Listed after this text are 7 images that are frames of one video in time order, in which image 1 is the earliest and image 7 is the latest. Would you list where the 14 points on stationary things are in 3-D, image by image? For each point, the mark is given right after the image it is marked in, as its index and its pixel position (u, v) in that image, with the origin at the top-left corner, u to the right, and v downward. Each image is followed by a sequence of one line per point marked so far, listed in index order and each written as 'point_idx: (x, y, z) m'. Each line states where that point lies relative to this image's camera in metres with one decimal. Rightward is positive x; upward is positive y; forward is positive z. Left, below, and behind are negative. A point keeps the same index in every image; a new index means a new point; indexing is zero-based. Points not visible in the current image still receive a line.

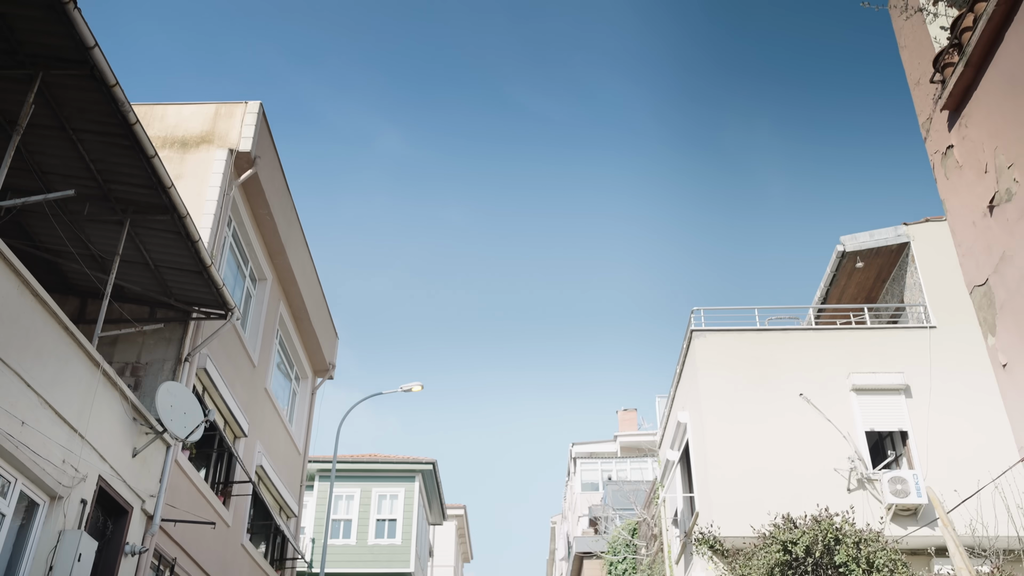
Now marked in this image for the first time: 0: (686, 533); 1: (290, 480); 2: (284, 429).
0: (+2.8, -3.9, +15.8) m
1: (-4.1, -3.5, +18.2) m
2: (-4.1, -2.5, +17.7) m
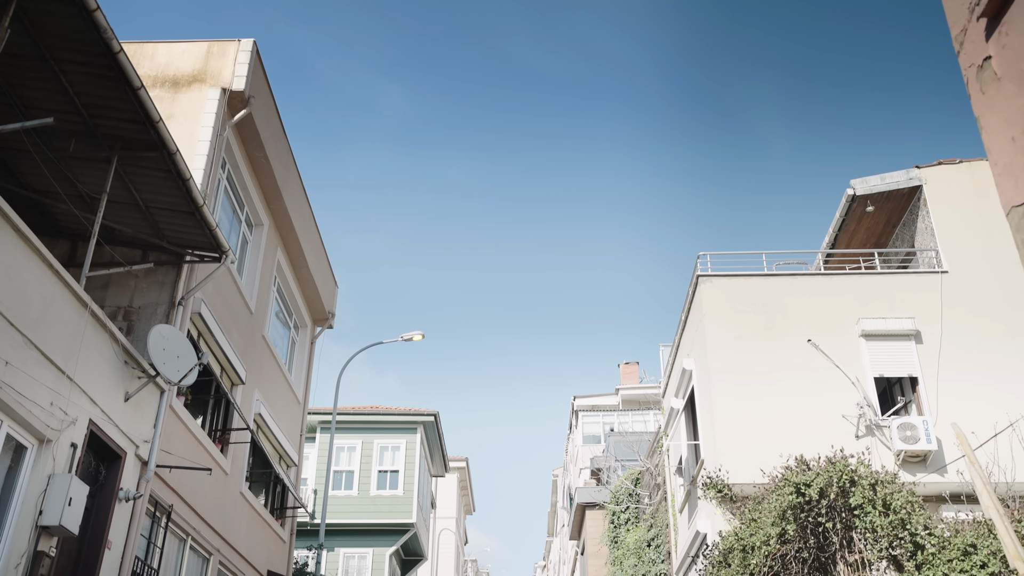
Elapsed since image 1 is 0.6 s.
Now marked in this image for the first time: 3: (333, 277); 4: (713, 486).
0: (+2.8, -3.0, +15.6) m
1: (-4.0, -2.5, +18.0) m
2: (-4.0, -1.6, +17.4) m
3: (-3.6, +0.2, +20.0) m
4: (+2.1, -2.0, +10.2) m
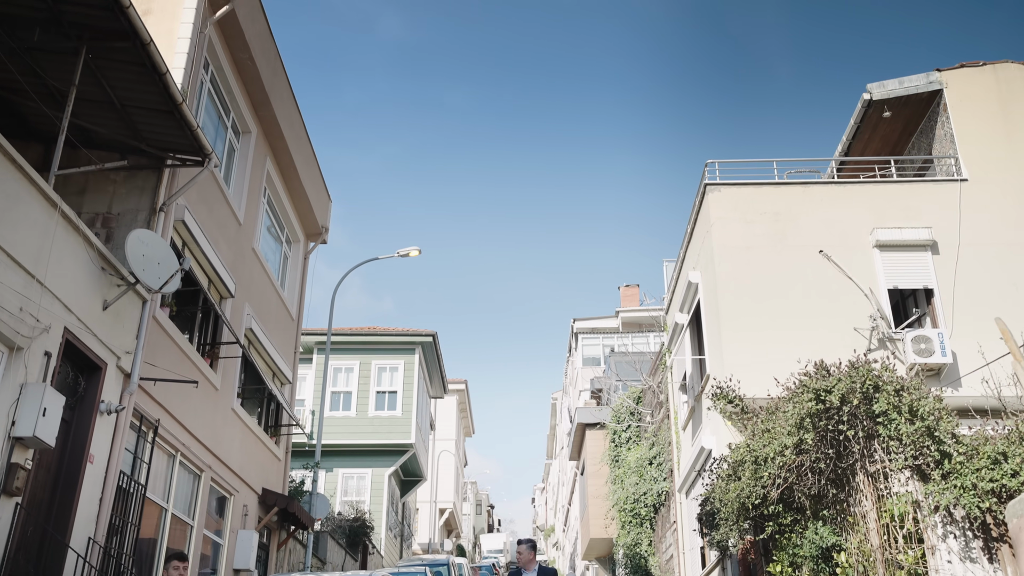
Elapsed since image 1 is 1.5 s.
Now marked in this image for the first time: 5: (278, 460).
0: (+2.8, -1.7, +15.2) m
1: (-4.0, -1.0, +17.6) m
2: (-4.0, -0.1, +16.9) m
3: (-3.6, +1.9, +19.3) m
4: (+2.1, -1.0, +9.7) m
5: (-4.0, -3.0, +17.2) m
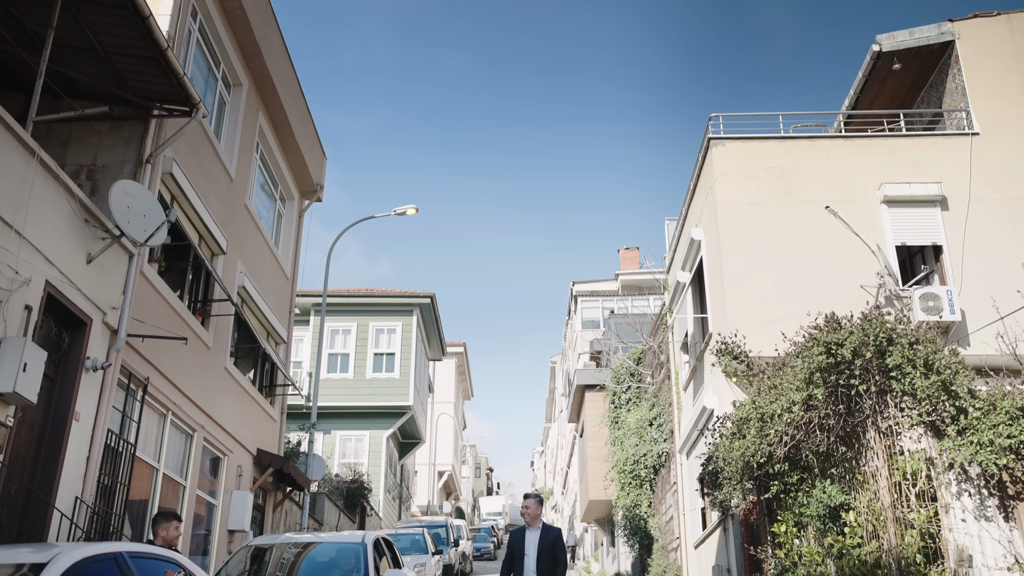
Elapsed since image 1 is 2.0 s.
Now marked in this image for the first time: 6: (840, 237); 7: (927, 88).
0: (+2.8, -1.0, +14.9) m
1: (-4.1, -0.3, +17.3) m
2: (-4.1, +0.6, +16.5) m
3: (-3.6, +2.7, +18.9) m
4: (+2.1, -0.6, +9.4) m
5: (-4.1, -2.3, +17.0) m
6: (+4.4, +0.7, +13.5) m
7: (+6.7, +3.2, +16.0) m
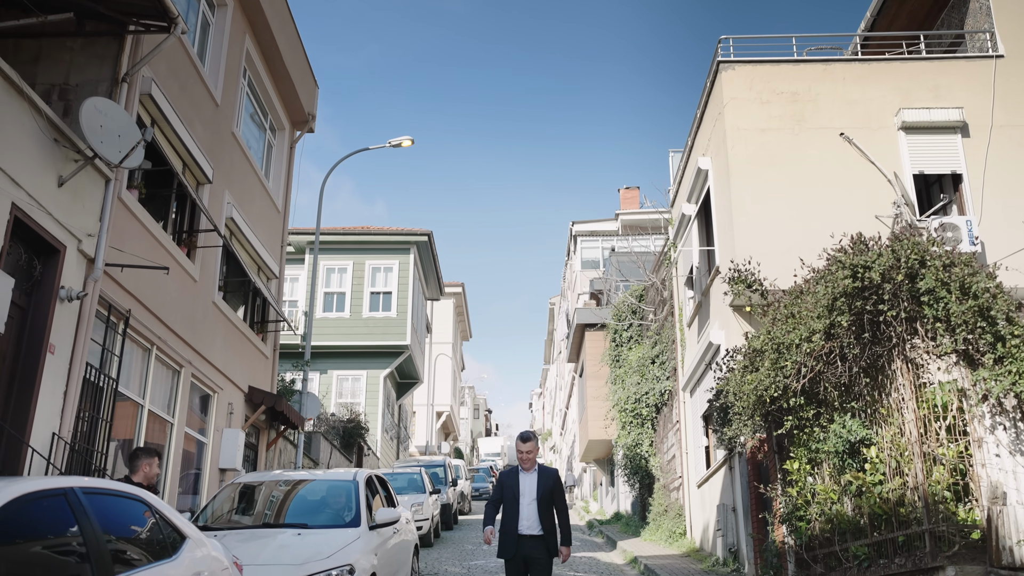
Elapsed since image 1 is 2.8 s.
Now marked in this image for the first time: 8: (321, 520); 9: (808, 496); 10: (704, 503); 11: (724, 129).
0: (+2.8, 0.0, +14.4) m
1: (-4.1, +0.8, +16.7) m
2: (-4.1, +1.7, +15.9) m
3: (-3.7, +3.9, +18.2) m
4: (+2.0, +0.1, +8.9) m
5: (-4.1, -1.2, +16.5) m
6: (+4.4, +1.6, +12.9) m
7: (+6.7, +4.3, +15.3) m
8: (-1.6, -2.0, +8.4) m
9: (+2.6, -1.8, +8.6) m
10: (+2.8, -3.2, +14.8) m
11: (+2.8, +2.1, +13.3) m
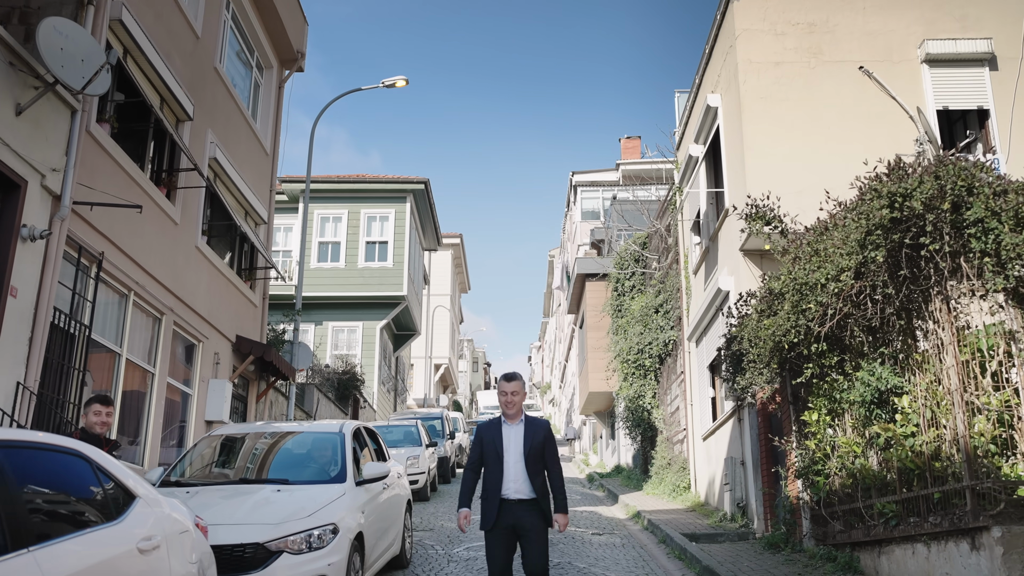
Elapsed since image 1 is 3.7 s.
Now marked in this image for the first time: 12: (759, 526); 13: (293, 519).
0: (+2.8, +0.7, +13.7) m
1: (-4.1, +1.7, +16.0) m
2: (-4.1, +2.5, +15.1) m
3: (-3.7, +4.8, +17.3) m
4: (+2.0, +0.6, +8.2) m
5: (-4.1, -0.3, +15.9) m
6: (+4.4, +2.3, +12.1) m
7: (+6.6, +5.1, +14.4) m
8: (-1.6, -1.5, +7.8) m
9: (+2.5, -1.3, +8.0) m
10: (+2.8, -2.4, +14.2) m
11: (+2.8, +2.8, +12.5) m
12: (+2.7, -2.6, +11.0) m
13: (-1.4, -1.5, +6.5) m
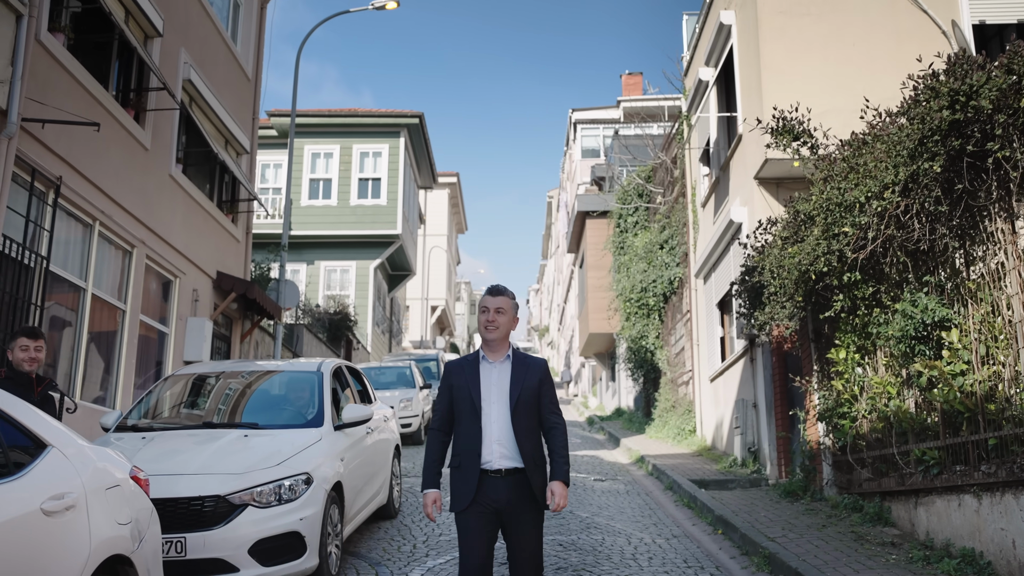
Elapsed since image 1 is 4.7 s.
0: (+2.7, +1.6, +12.9) m
1: (-4.1, +2.7, +15.0) m
2: (-4.1, +3.5, +14.1) m
3: (-3.7, +5.9, +16.2) m
4: (+2.0, +1.1, +7.3) m
5: (-4.1, +0.7, +15.1) m
6: (+4.4, +3.1, +11.2) m
7: (+6.6, +6.0, +13.3) m
8: (-1.6, -0.9, +7.1) m
9: (+2.5, -0.7, +7.3) m
10: (+2.8, -1.5, +13.5) m
11: (+2.8, +3.6, +11.5) m
12: (+2.7, -1.9, +10.4) m
13: (-1.5, -1.0, +5.7) m
